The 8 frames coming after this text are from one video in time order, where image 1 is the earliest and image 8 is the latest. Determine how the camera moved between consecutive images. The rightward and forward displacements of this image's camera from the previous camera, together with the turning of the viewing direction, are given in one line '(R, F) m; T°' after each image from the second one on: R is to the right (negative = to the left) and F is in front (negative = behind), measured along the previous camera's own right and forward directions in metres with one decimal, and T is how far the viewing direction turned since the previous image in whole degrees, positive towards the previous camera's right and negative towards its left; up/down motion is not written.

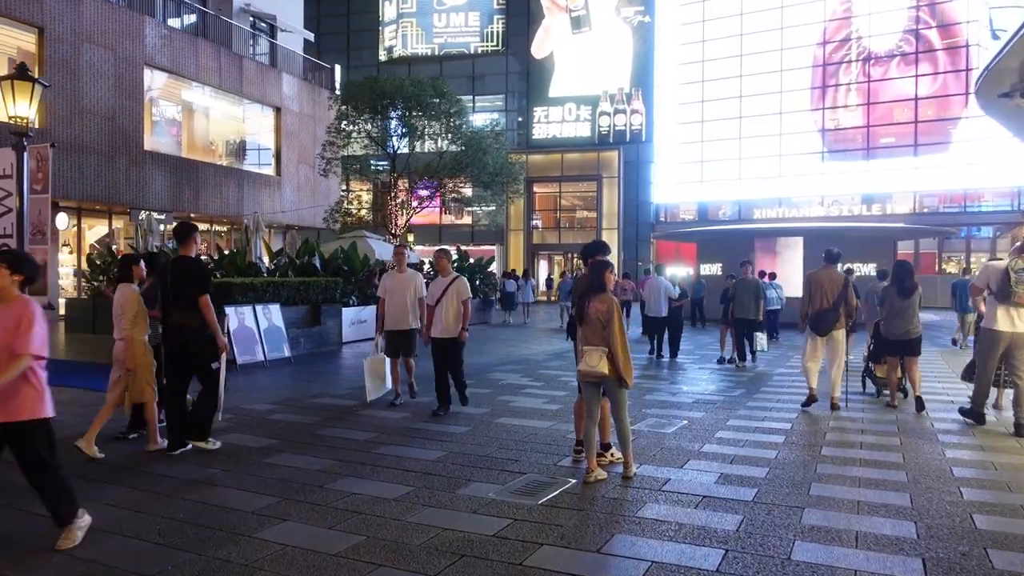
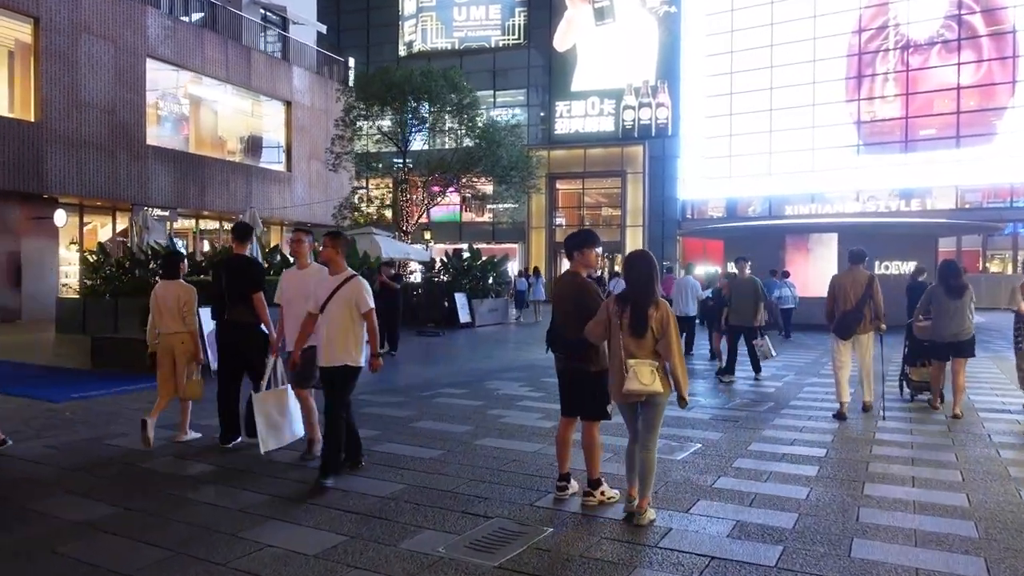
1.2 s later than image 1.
(+0.4, +1.1) m; -2°
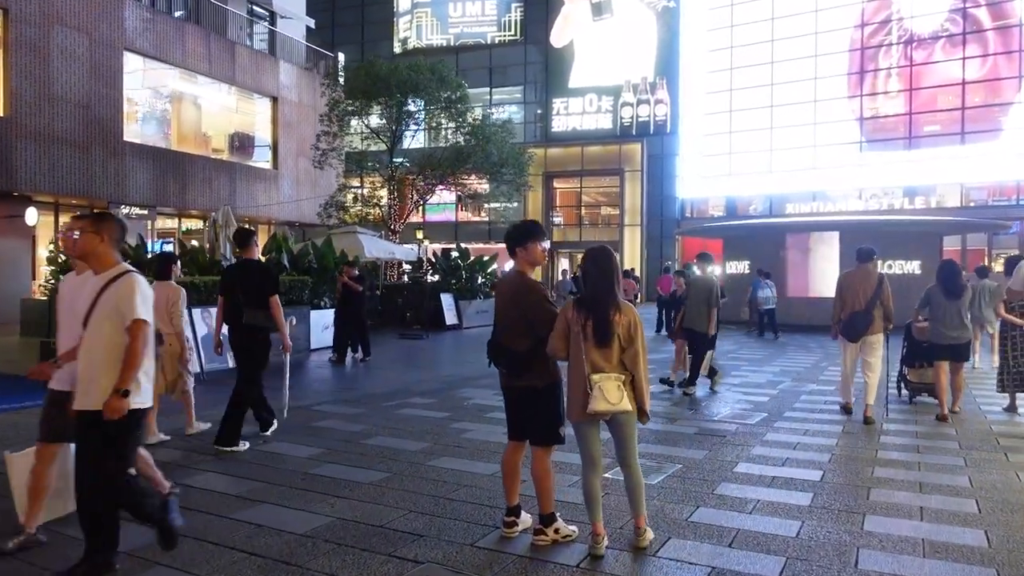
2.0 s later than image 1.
(+0.4, +0.7) m; 0°
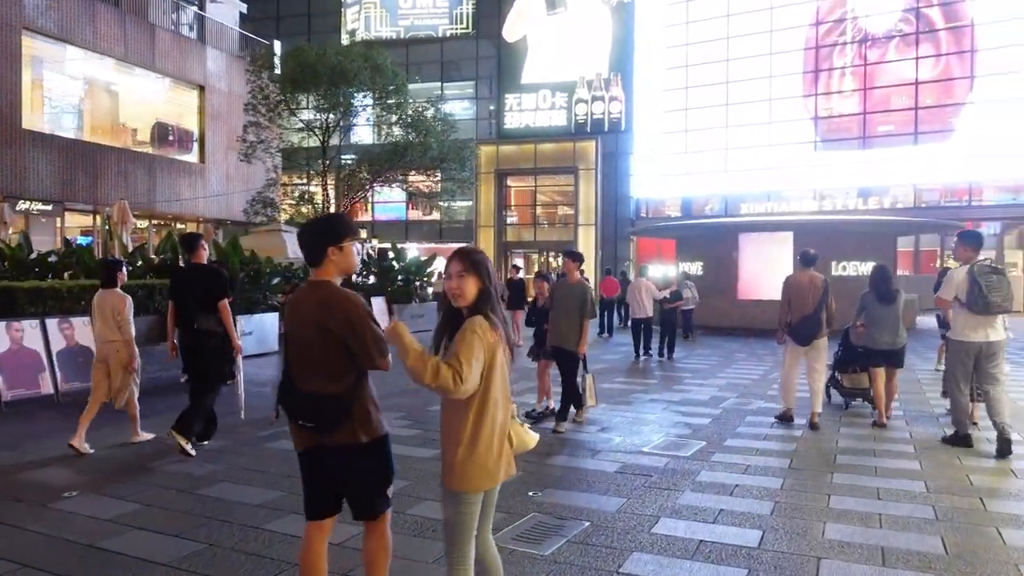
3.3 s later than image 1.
(+0.6, +1.2) m; +3°
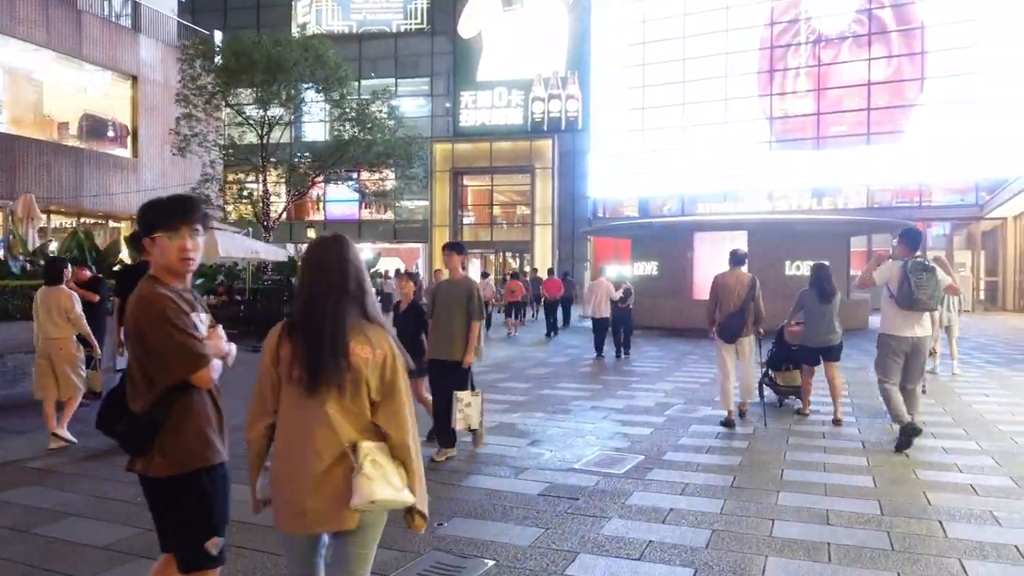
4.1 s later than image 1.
(+0.4, +0.7) m; +3°
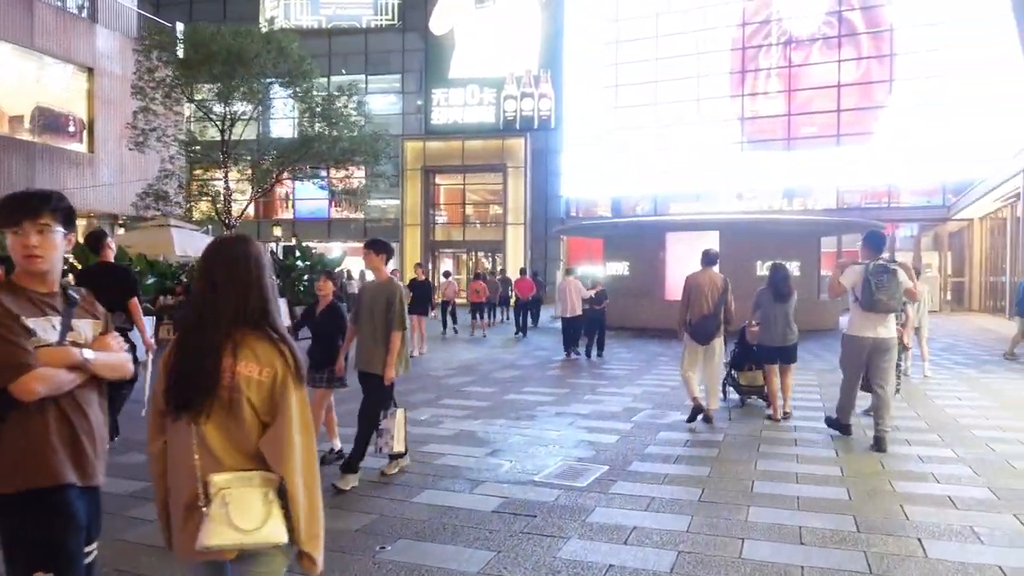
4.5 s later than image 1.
(+0.1, +0.4) m; +2°
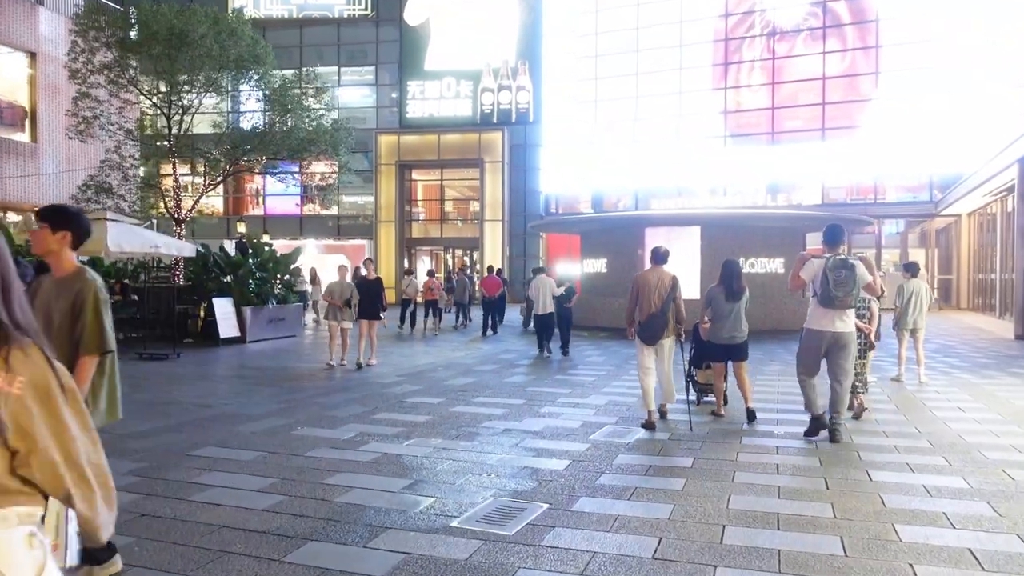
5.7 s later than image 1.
(+0.5, +1.1) m; +1°
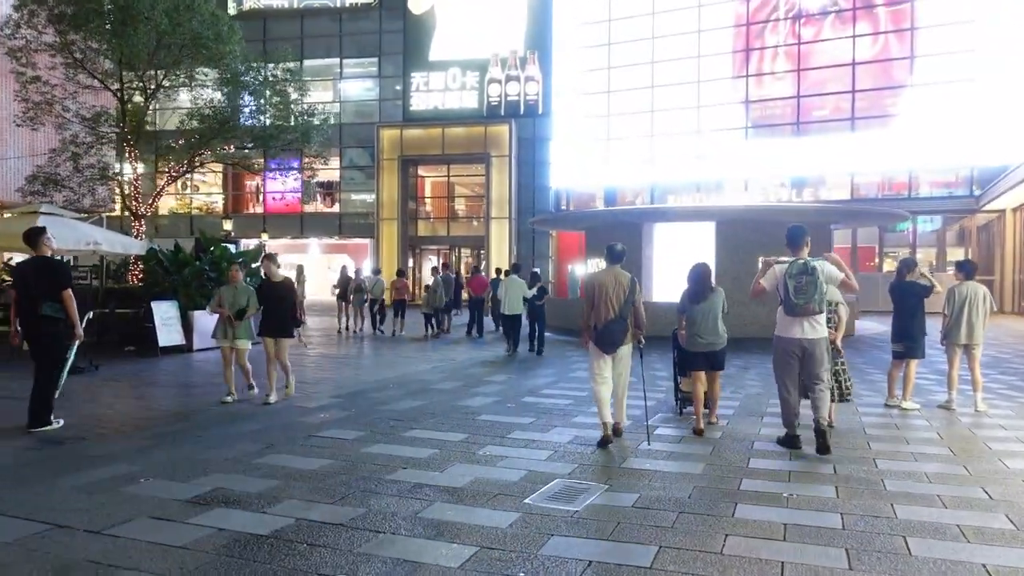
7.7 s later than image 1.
(+0.8, +1.9) m; -2°
